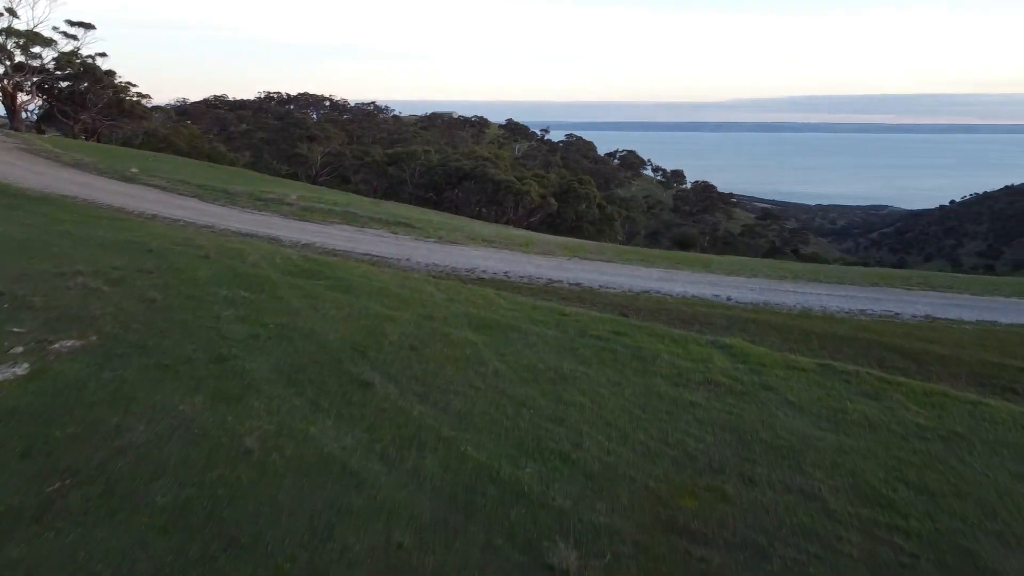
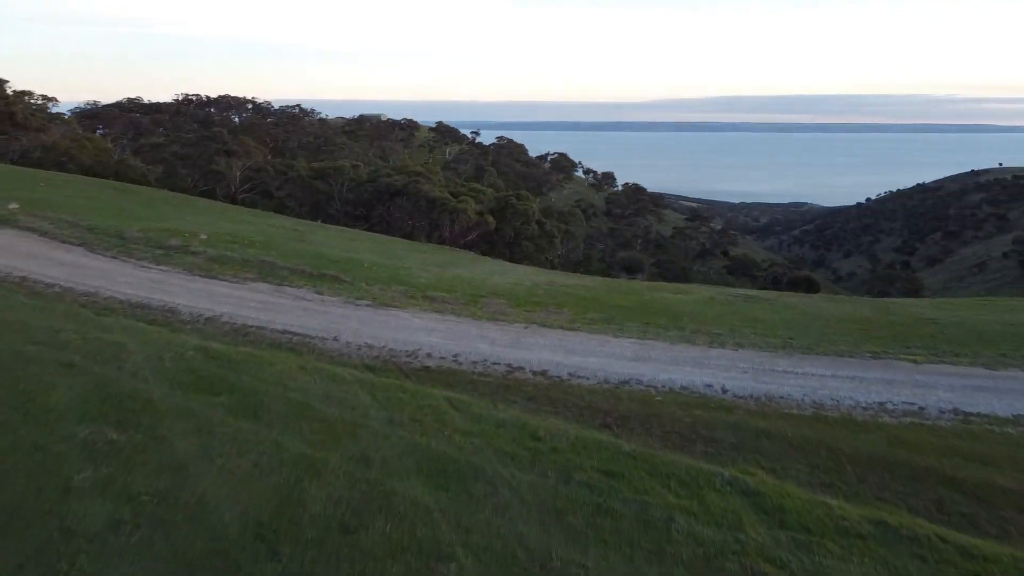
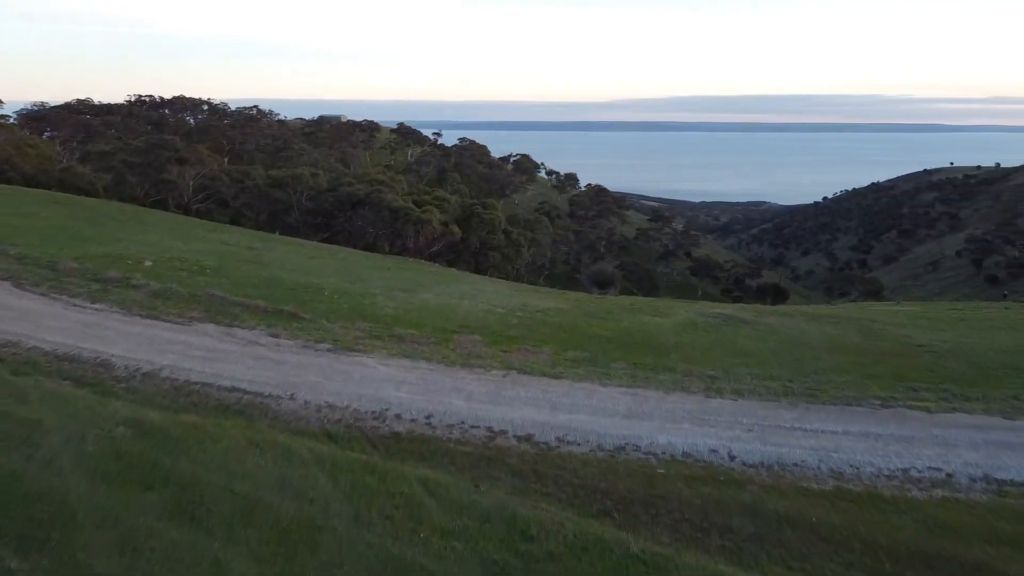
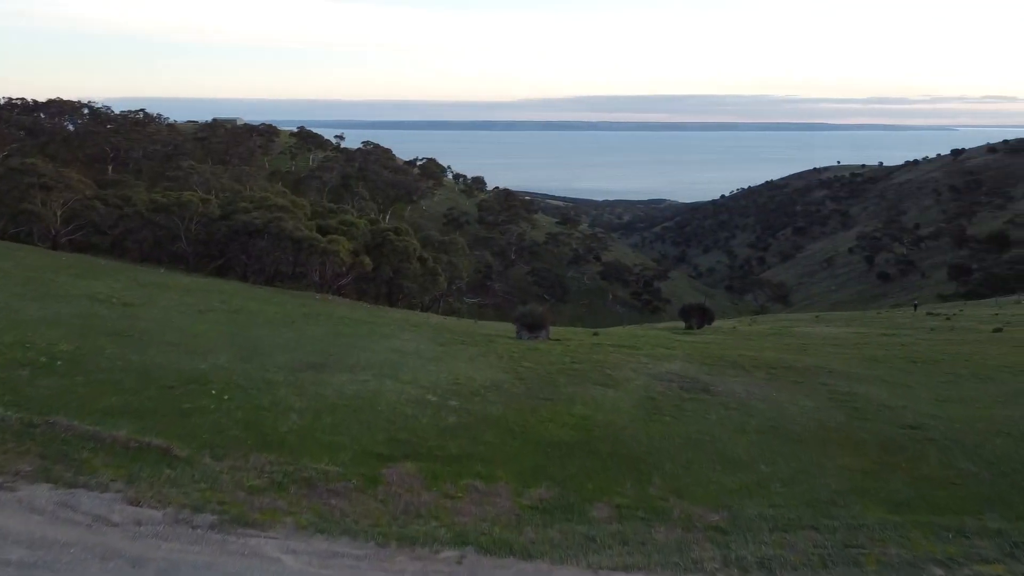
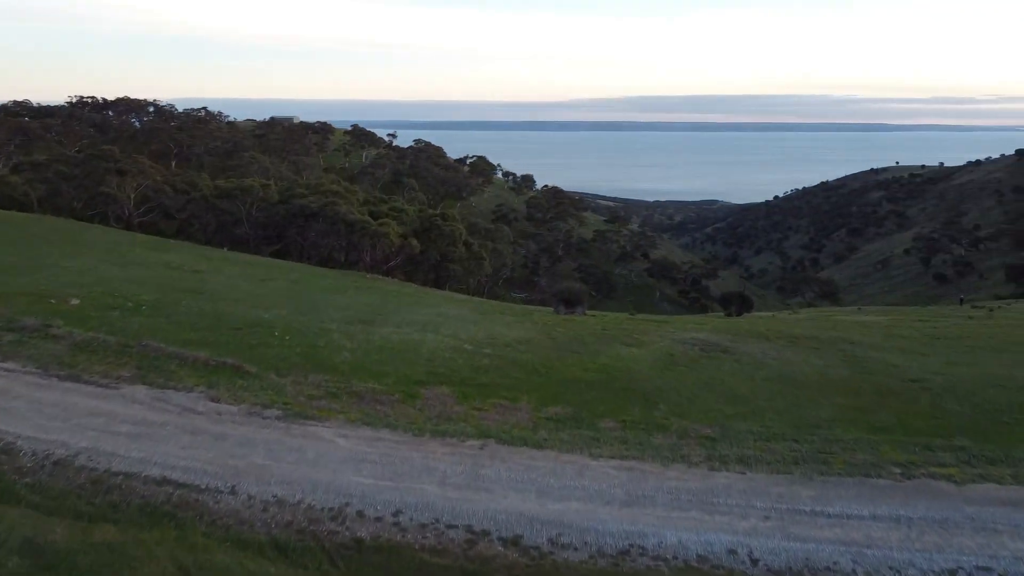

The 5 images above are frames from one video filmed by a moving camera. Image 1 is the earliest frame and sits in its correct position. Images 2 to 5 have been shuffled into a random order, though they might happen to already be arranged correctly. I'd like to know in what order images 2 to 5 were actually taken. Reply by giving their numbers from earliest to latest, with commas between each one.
2, 3, 5, 4
